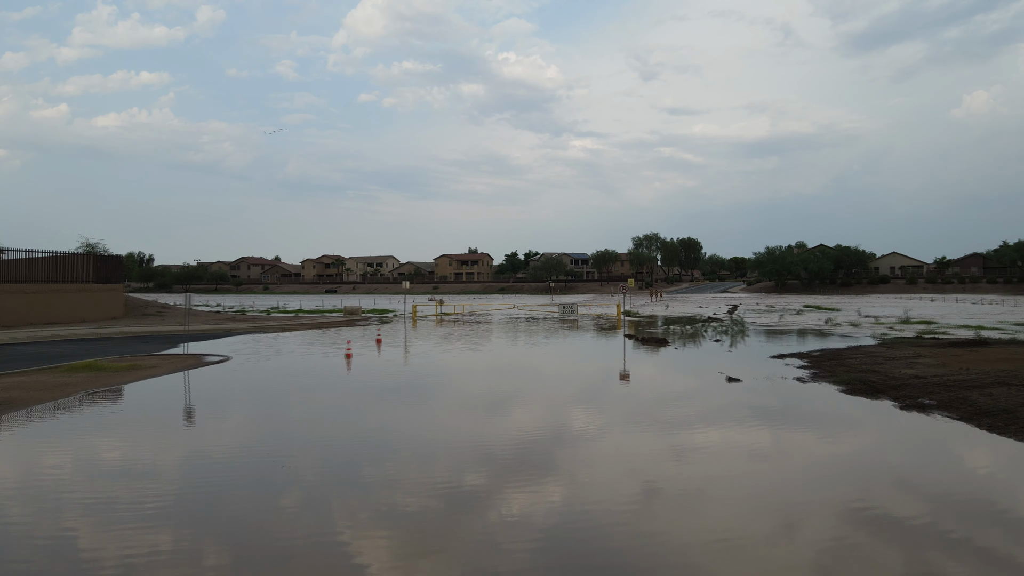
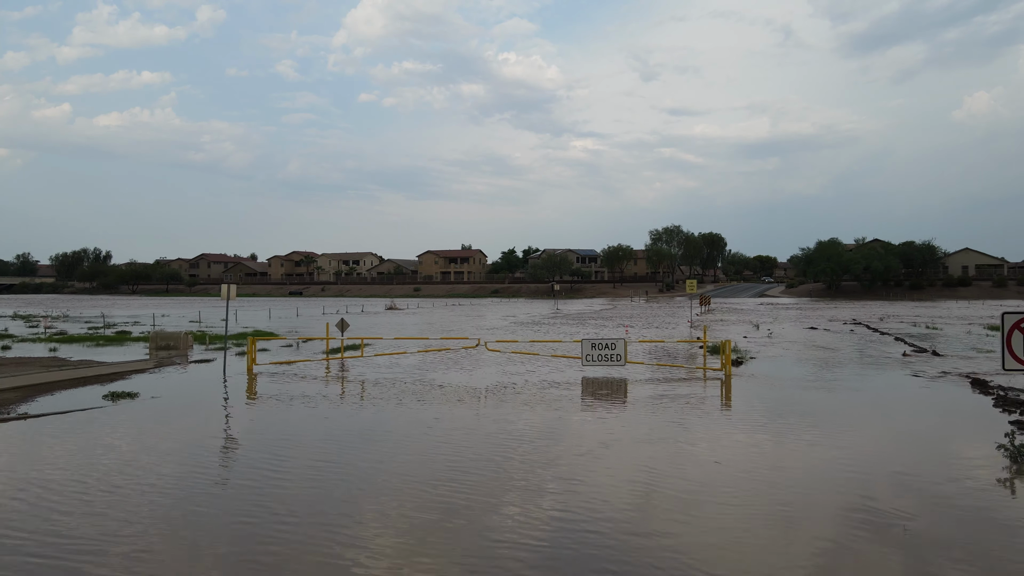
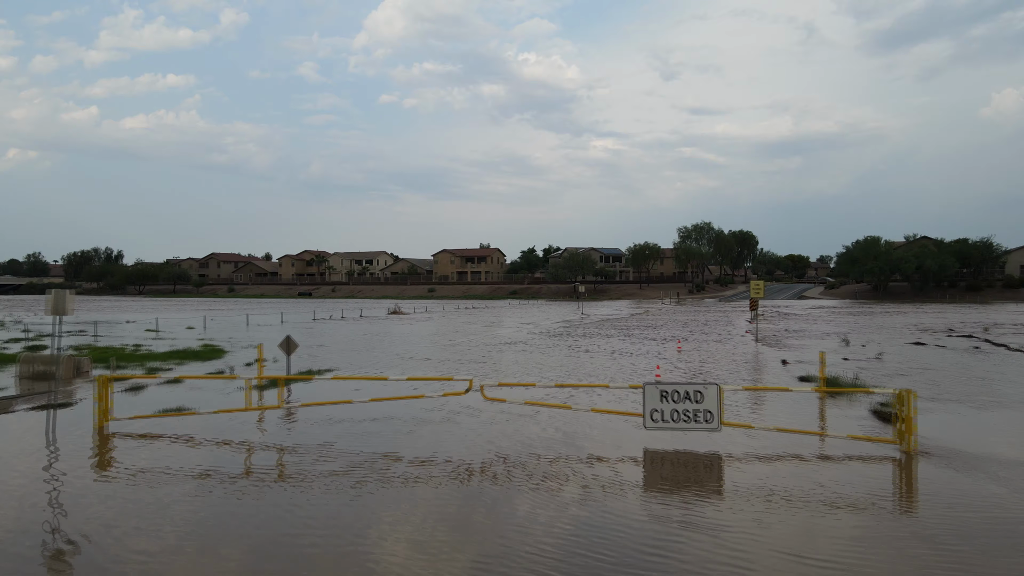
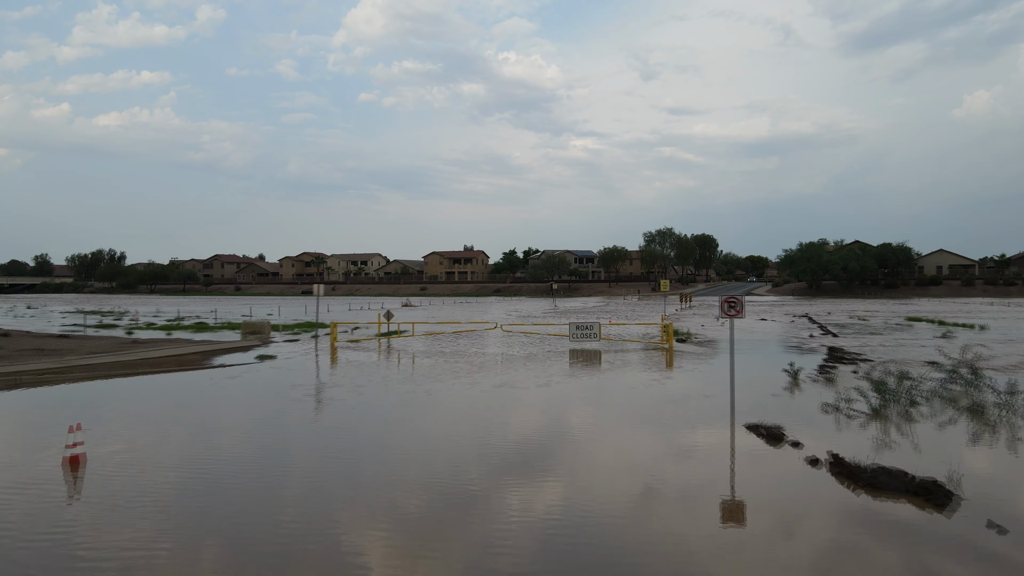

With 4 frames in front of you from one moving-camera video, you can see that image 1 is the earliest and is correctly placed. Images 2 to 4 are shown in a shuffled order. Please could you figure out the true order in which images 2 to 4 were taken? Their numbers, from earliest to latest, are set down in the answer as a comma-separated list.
4, 2, 3
